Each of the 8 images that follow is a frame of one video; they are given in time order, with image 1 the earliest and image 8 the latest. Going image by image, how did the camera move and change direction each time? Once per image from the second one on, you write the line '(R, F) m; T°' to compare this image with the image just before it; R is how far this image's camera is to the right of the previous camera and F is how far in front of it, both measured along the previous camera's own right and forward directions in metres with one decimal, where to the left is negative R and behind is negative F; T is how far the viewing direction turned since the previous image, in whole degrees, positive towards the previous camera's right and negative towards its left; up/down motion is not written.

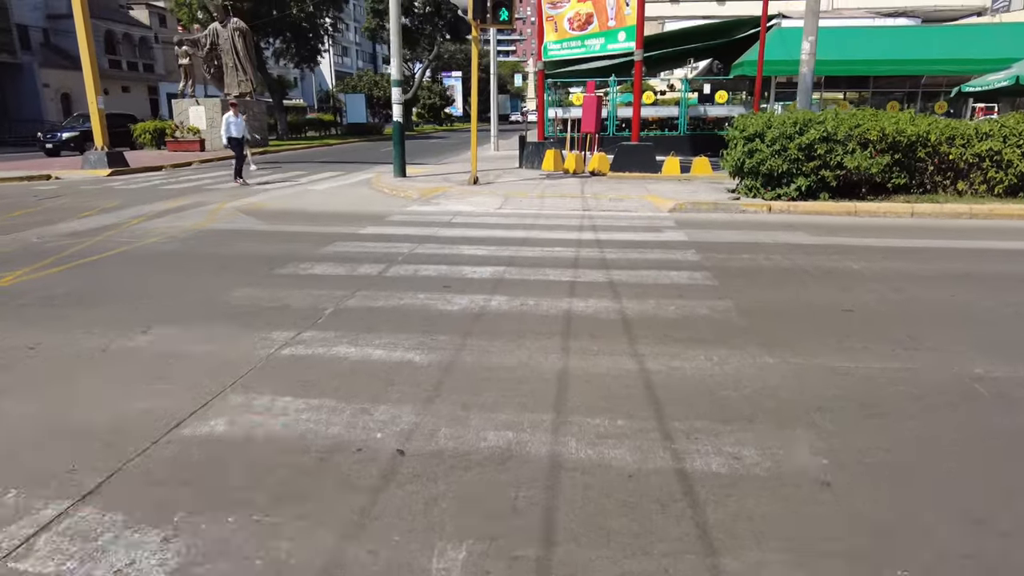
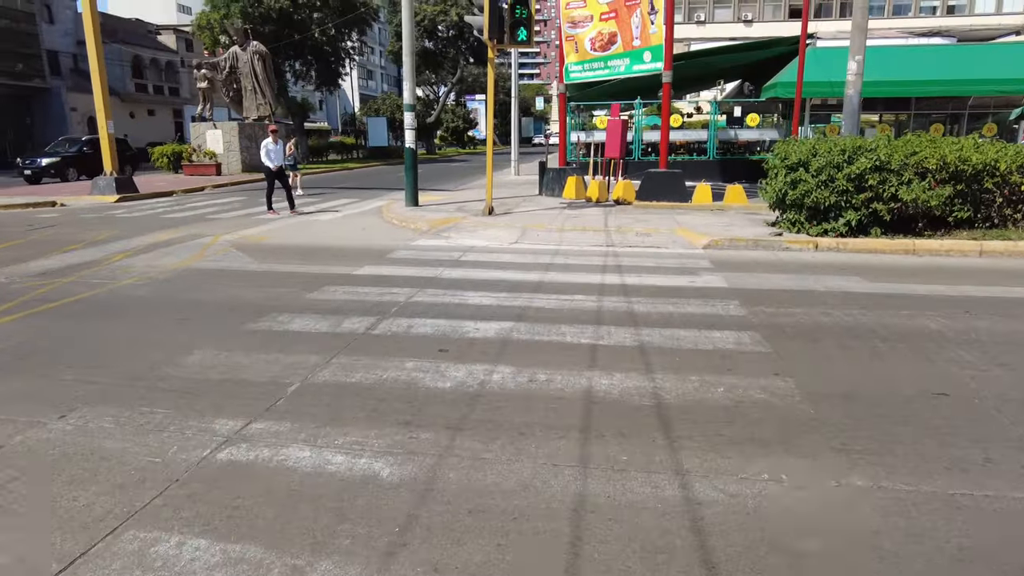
(+0.1, +1.1) m; -2°
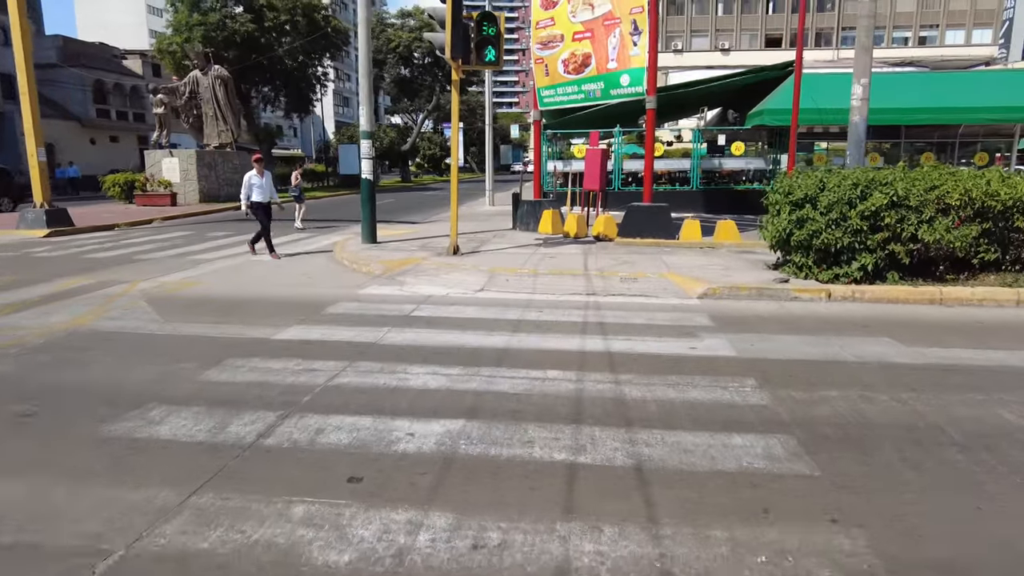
(+0.2, +1.6) m; +2°
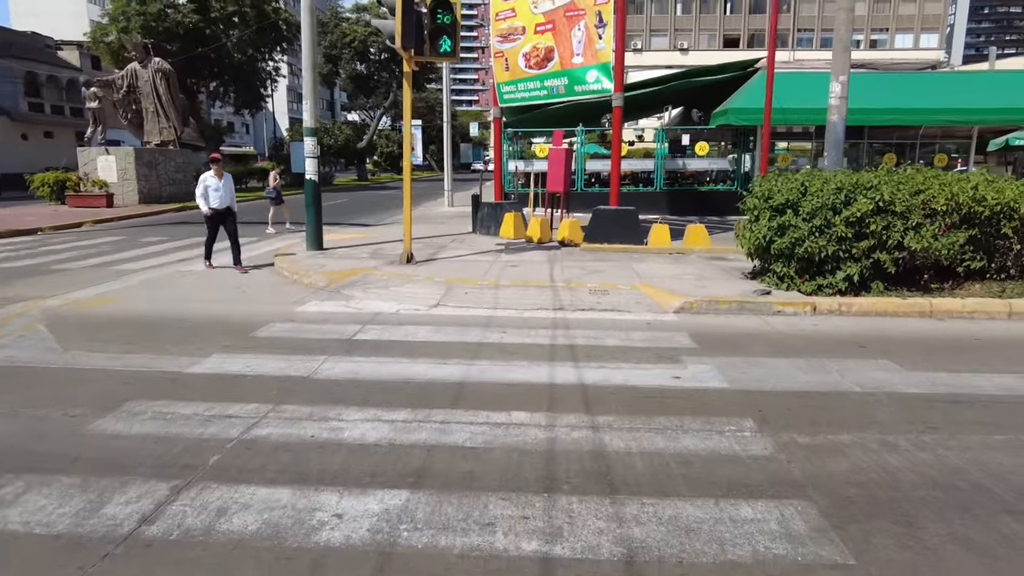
(0.0, +0.9) m; +3°
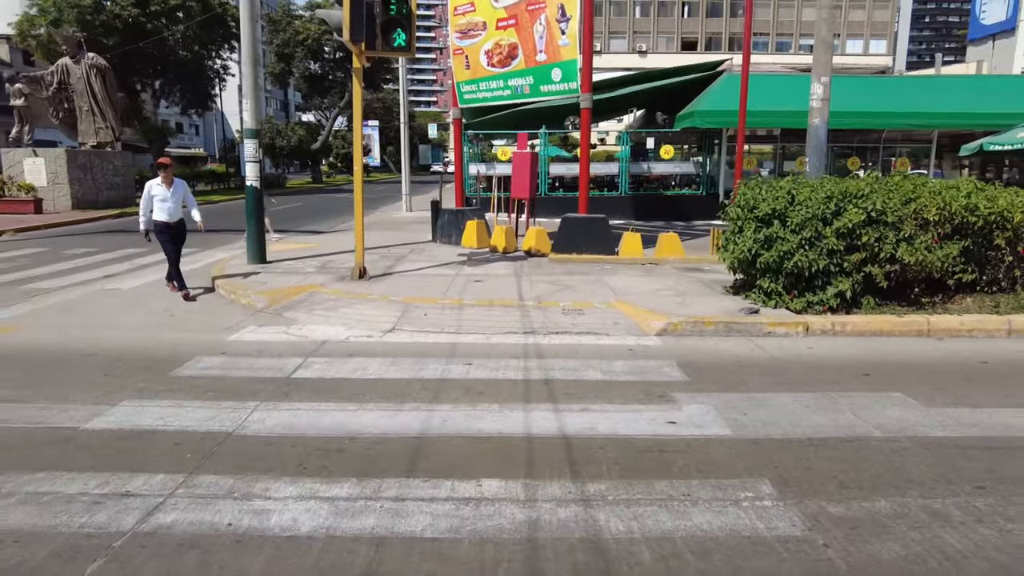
(0.0, +0.9) m; +3°
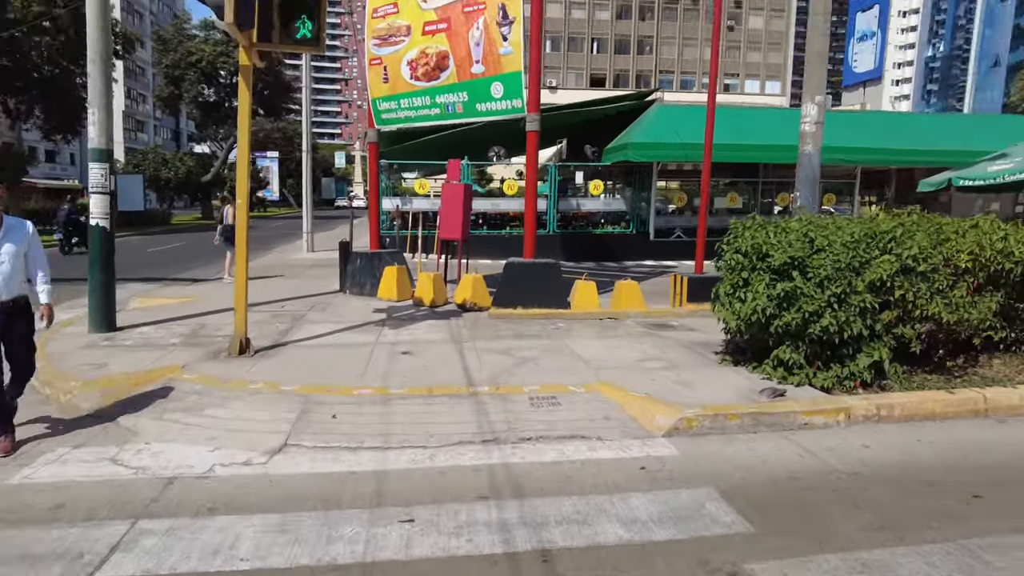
(-0.3, +2.2) m; +8°
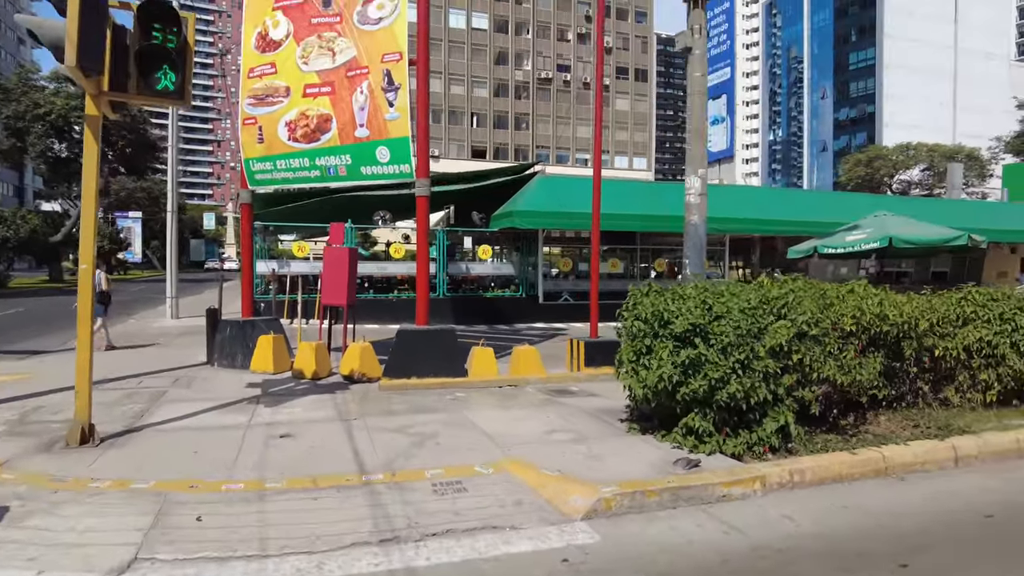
(-0.1, +0.5) m; +10°
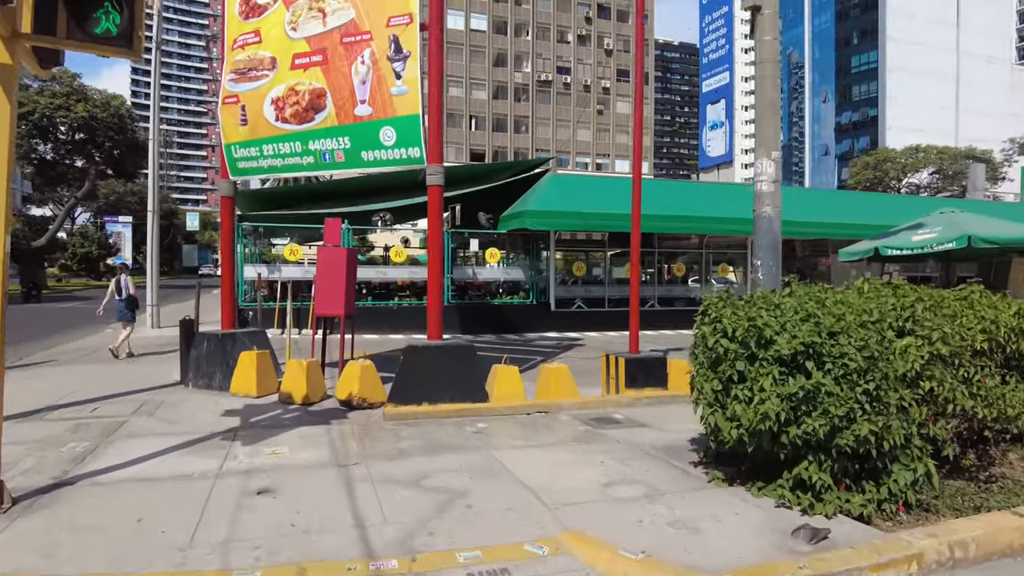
(-0.4, +1.6) m; 0°
